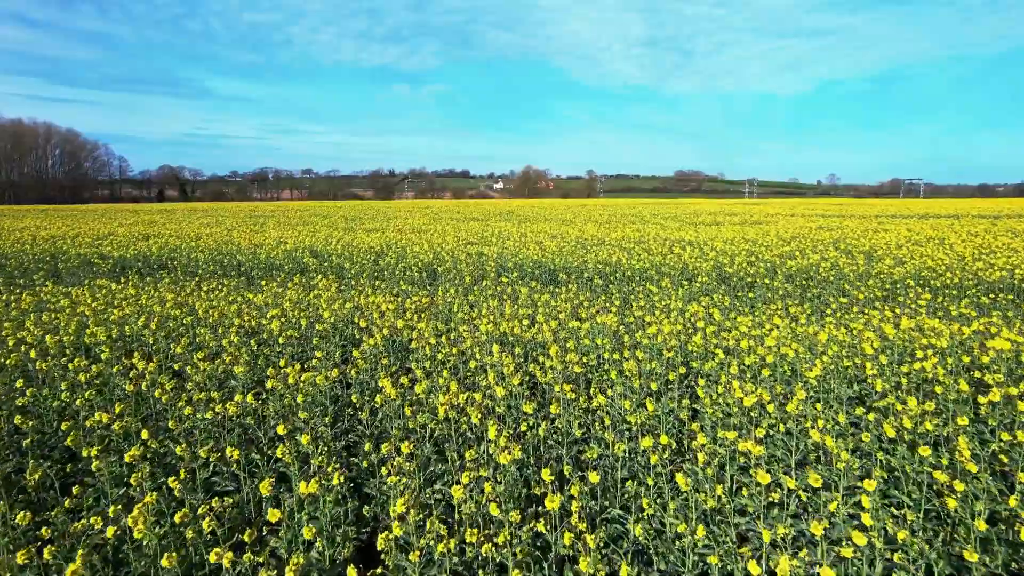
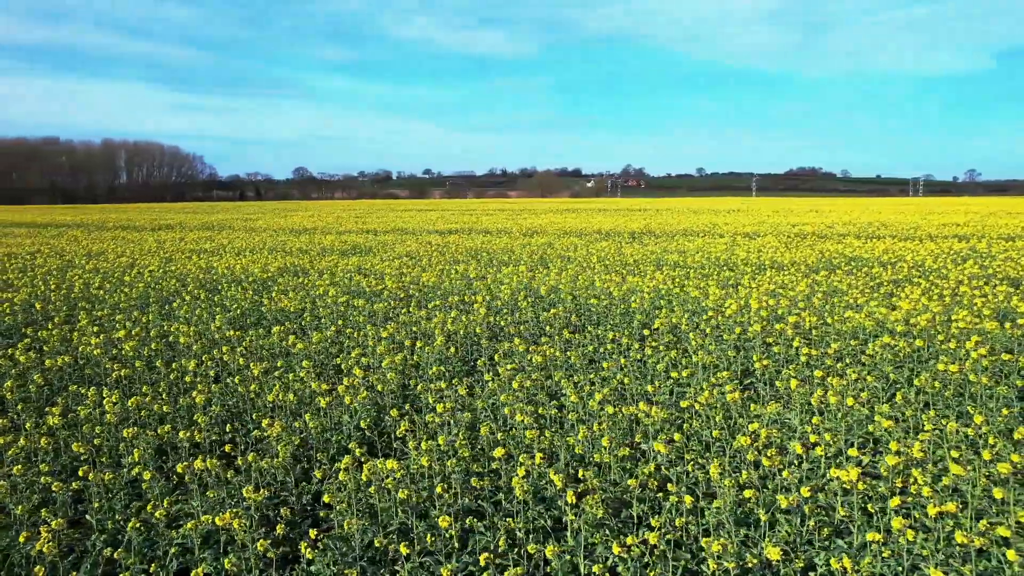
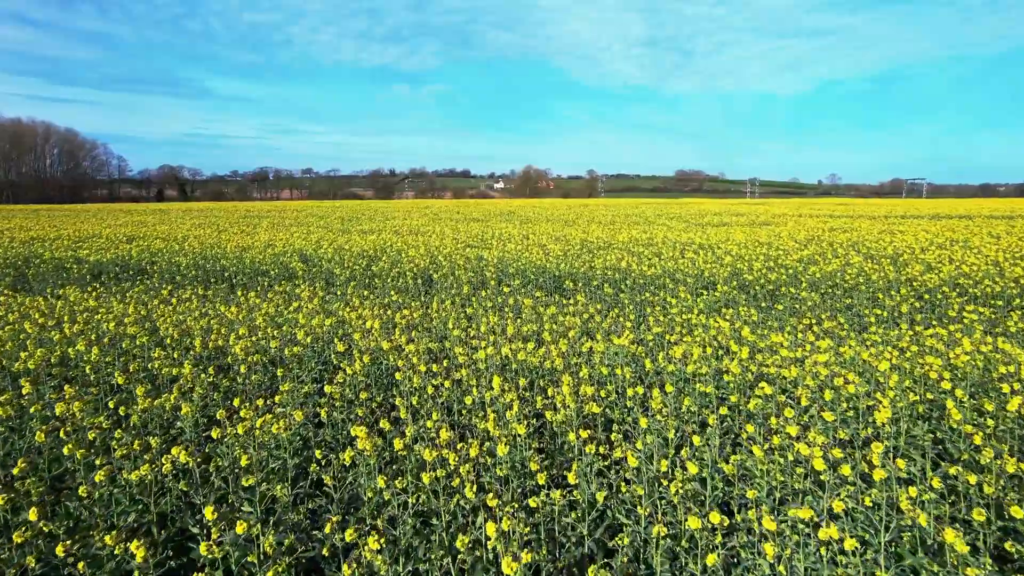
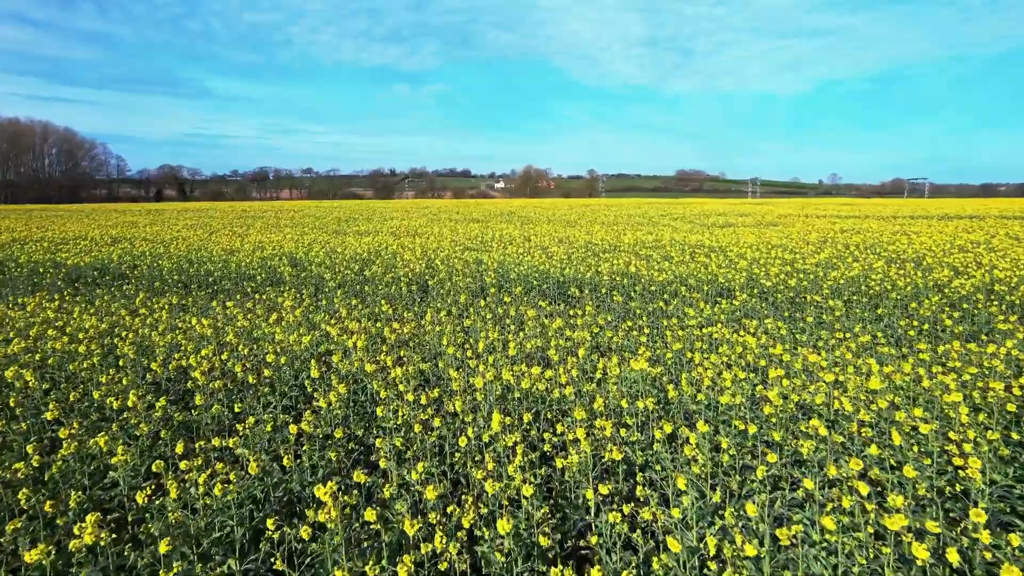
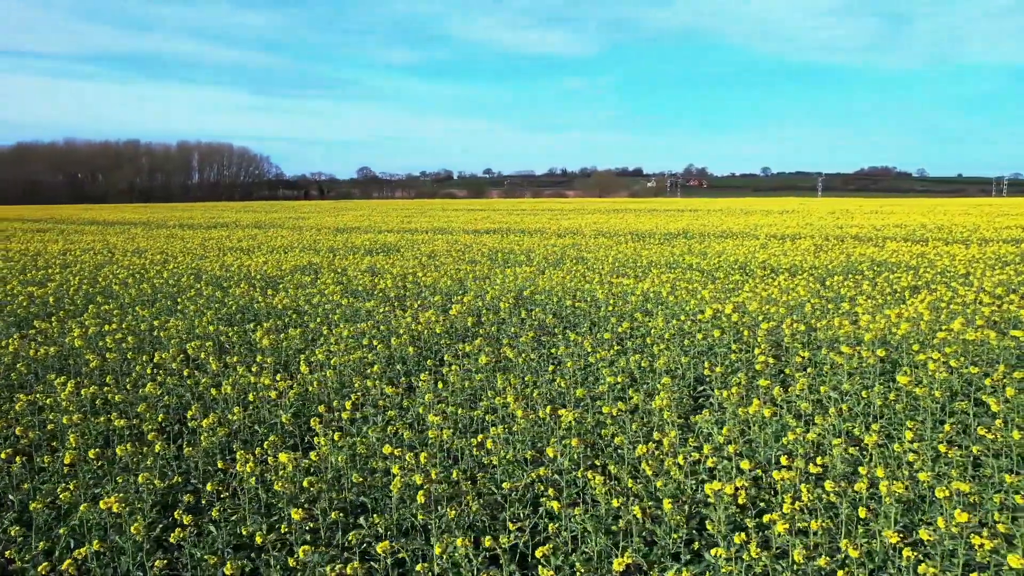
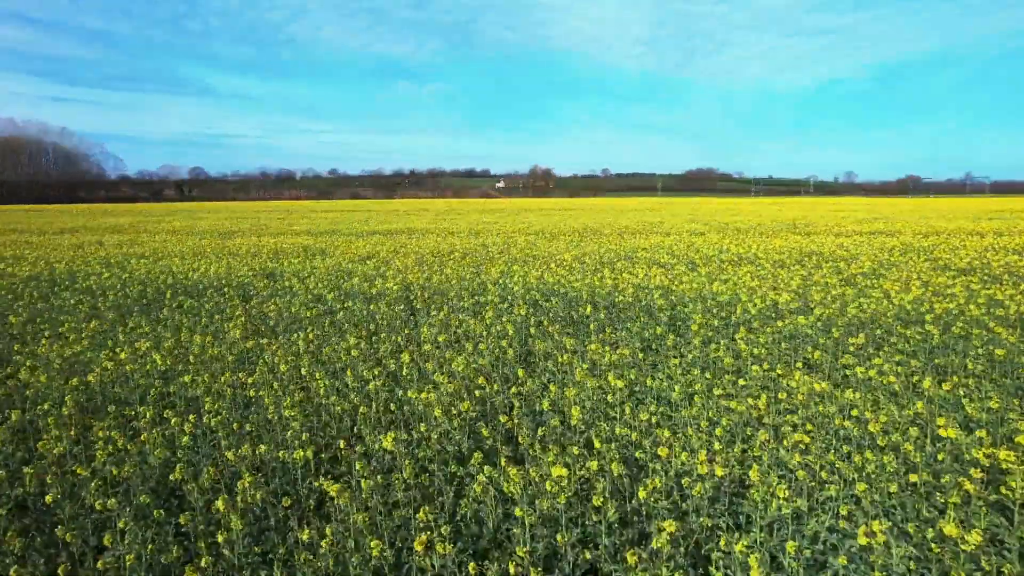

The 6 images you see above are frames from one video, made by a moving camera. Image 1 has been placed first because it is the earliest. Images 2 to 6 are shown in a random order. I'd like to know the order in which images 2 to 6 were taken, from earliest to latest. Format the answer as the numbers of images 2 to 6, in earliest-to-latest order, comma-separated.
3, 4, 6, 2, 5
